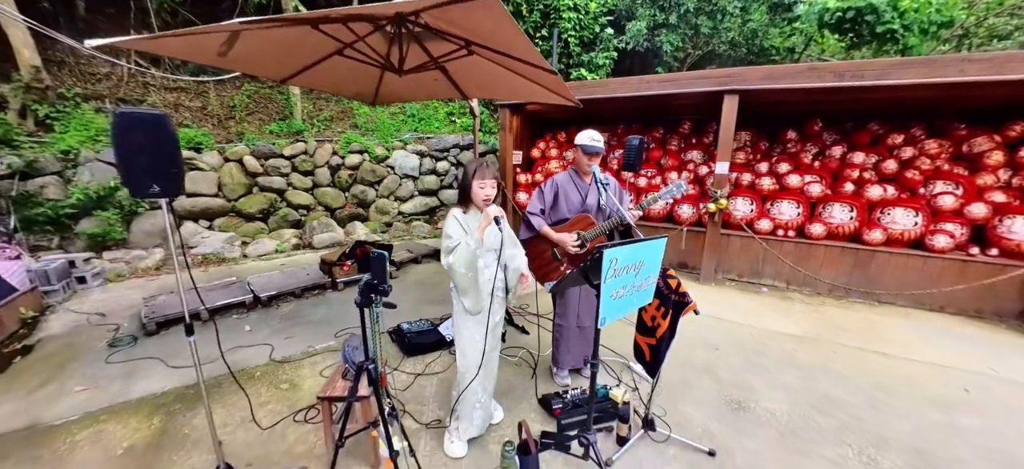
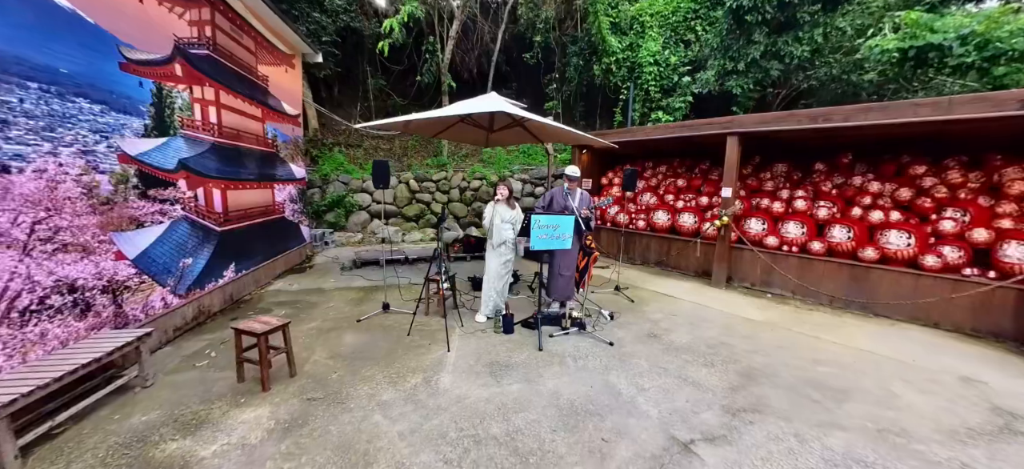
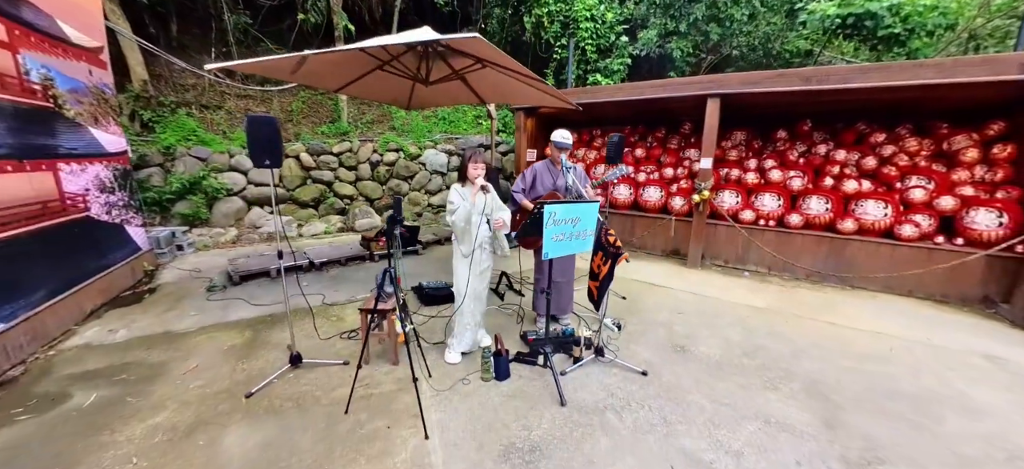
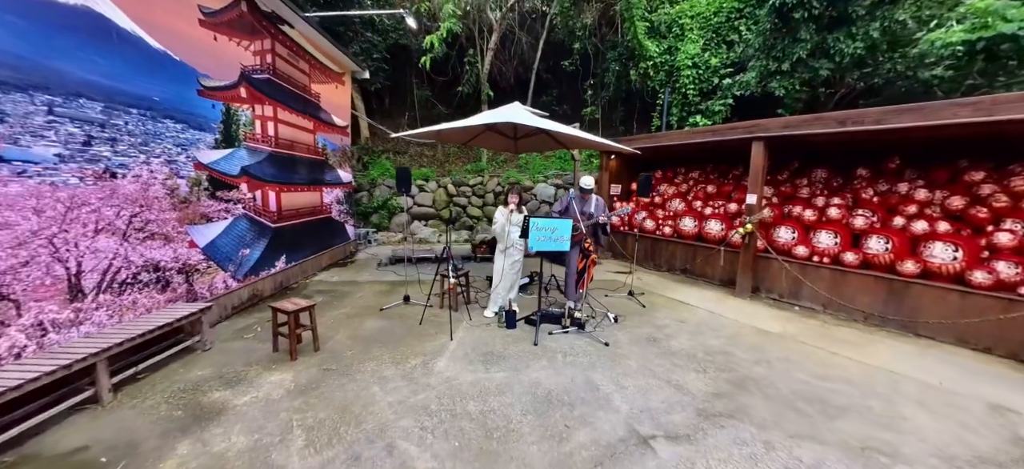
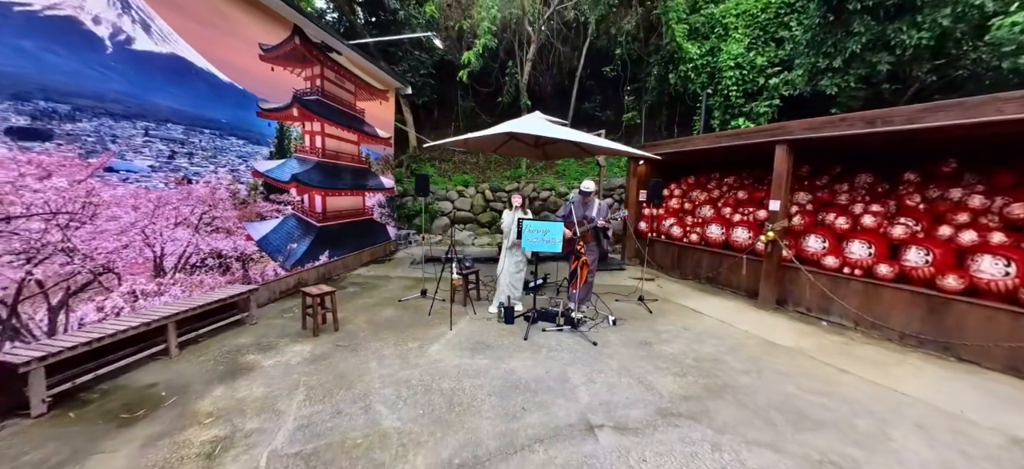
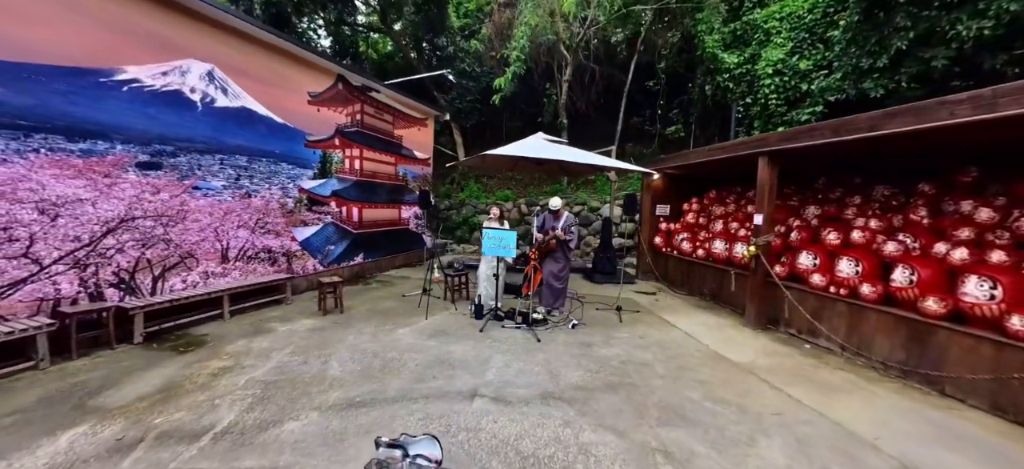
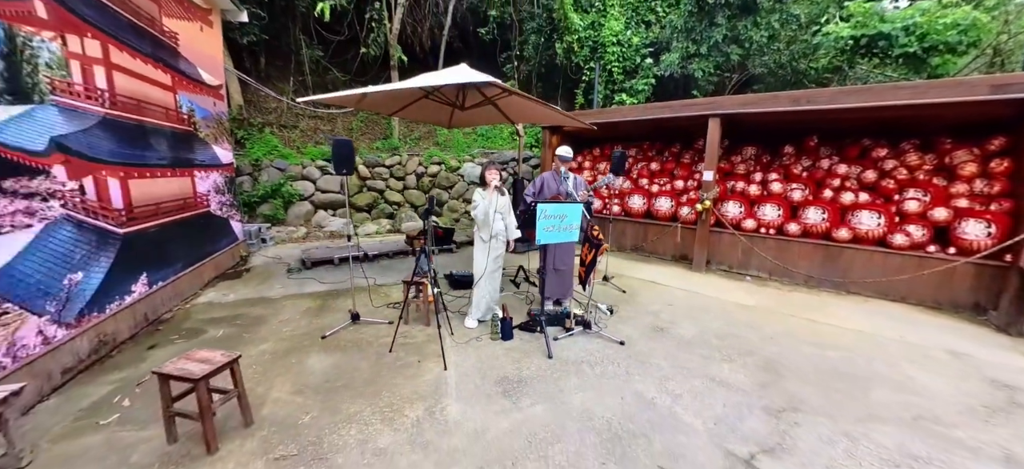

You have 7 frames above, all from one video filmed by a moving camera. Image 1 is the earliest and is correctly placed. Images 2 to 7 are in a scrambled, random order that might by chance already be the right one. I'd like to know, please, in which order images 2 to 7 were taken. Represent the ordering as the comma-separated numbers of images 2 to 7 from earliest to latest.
3, 7, 2, 4, 5, 6
